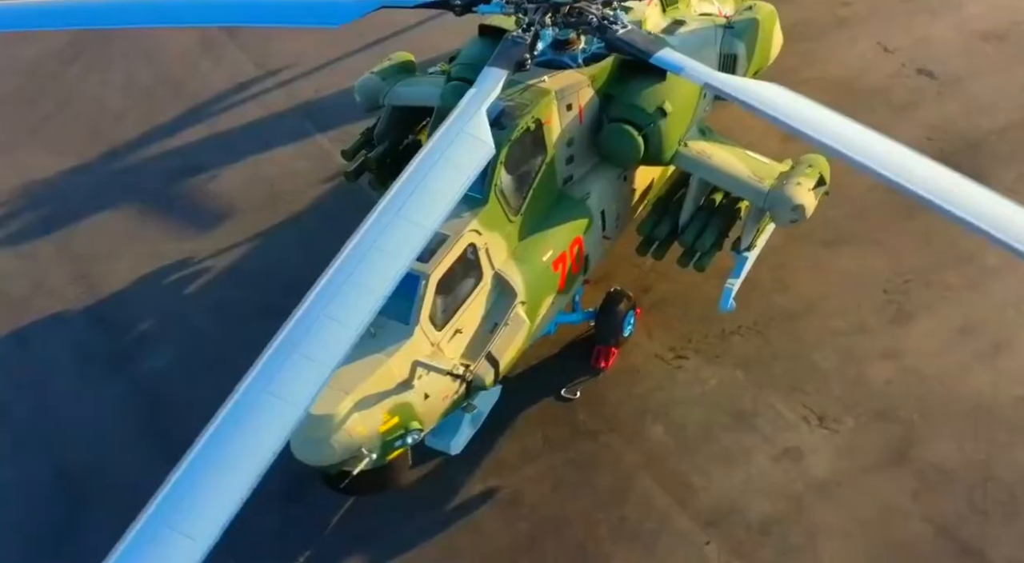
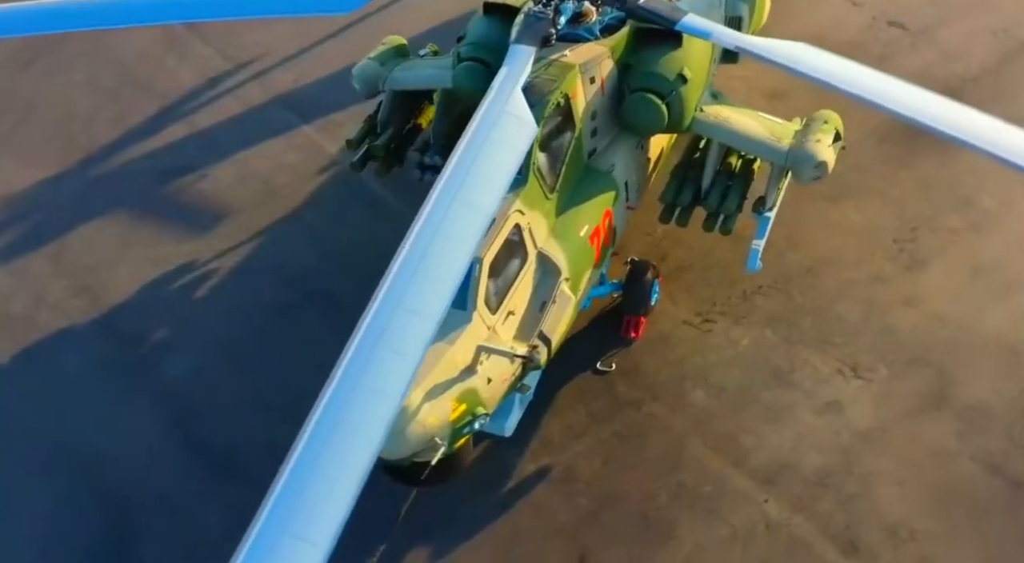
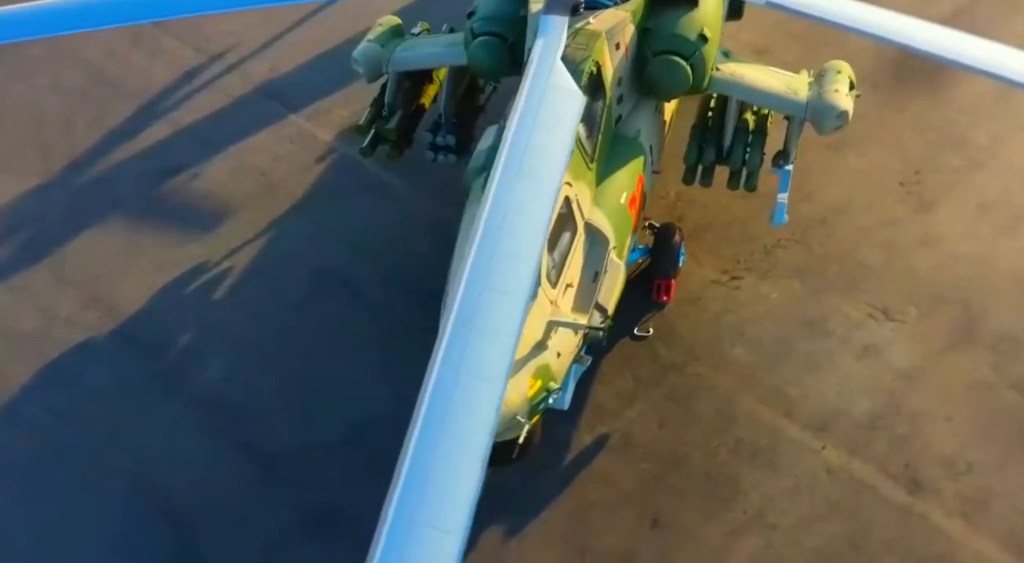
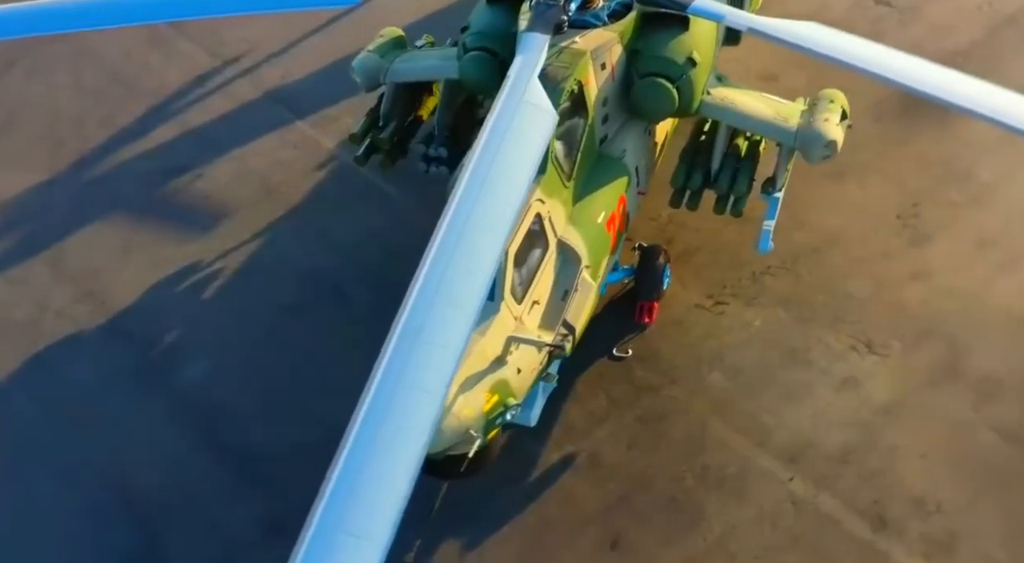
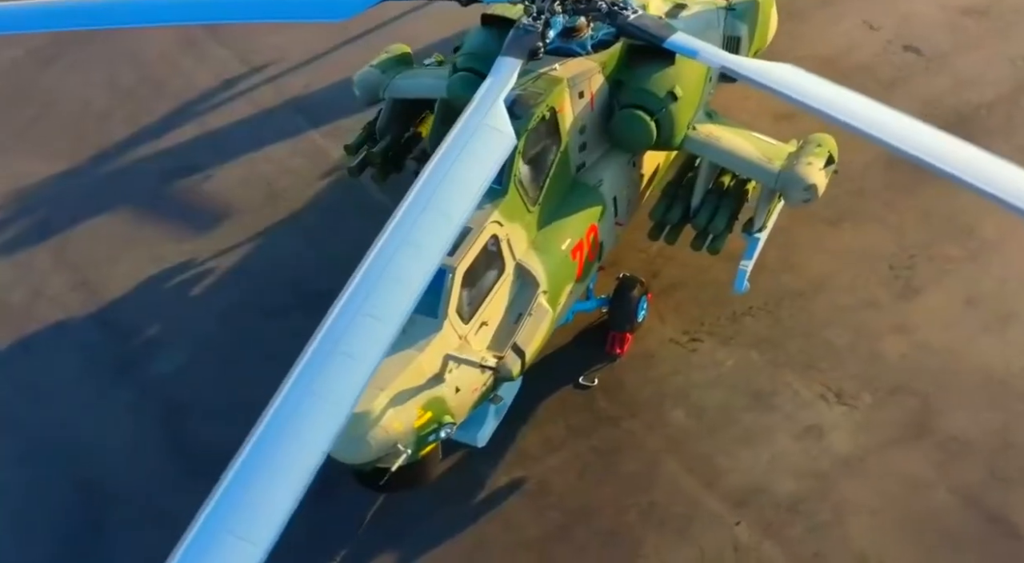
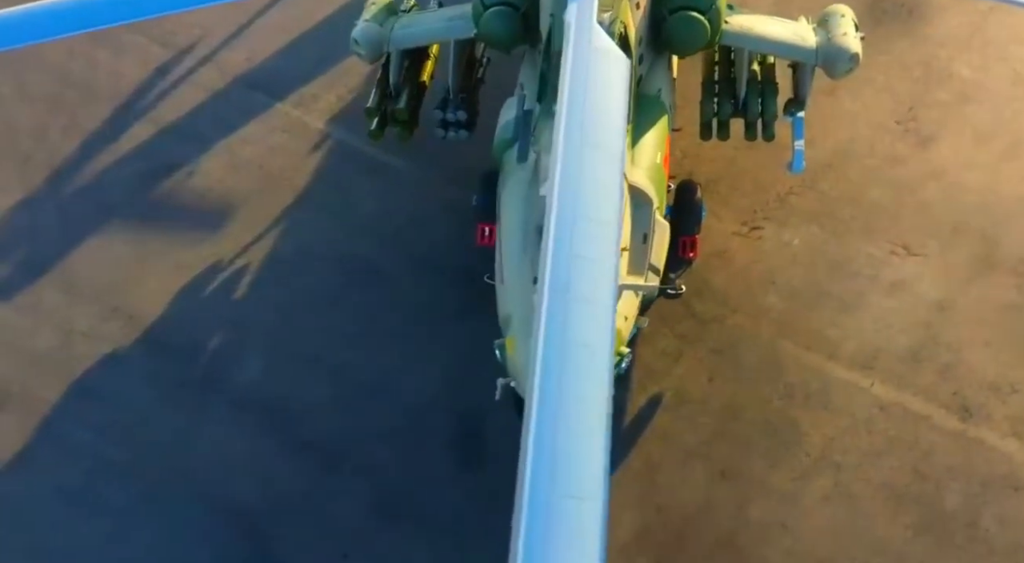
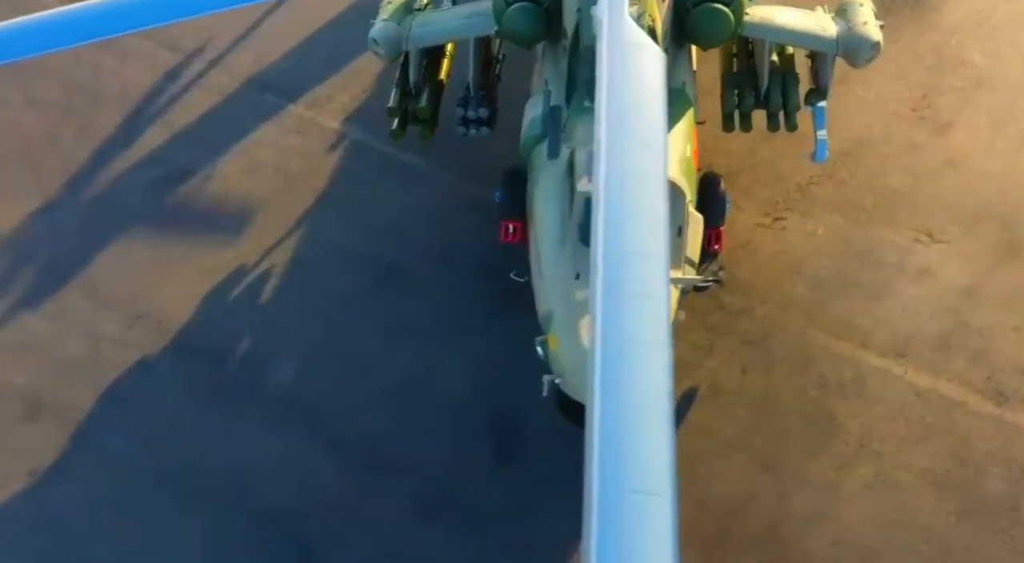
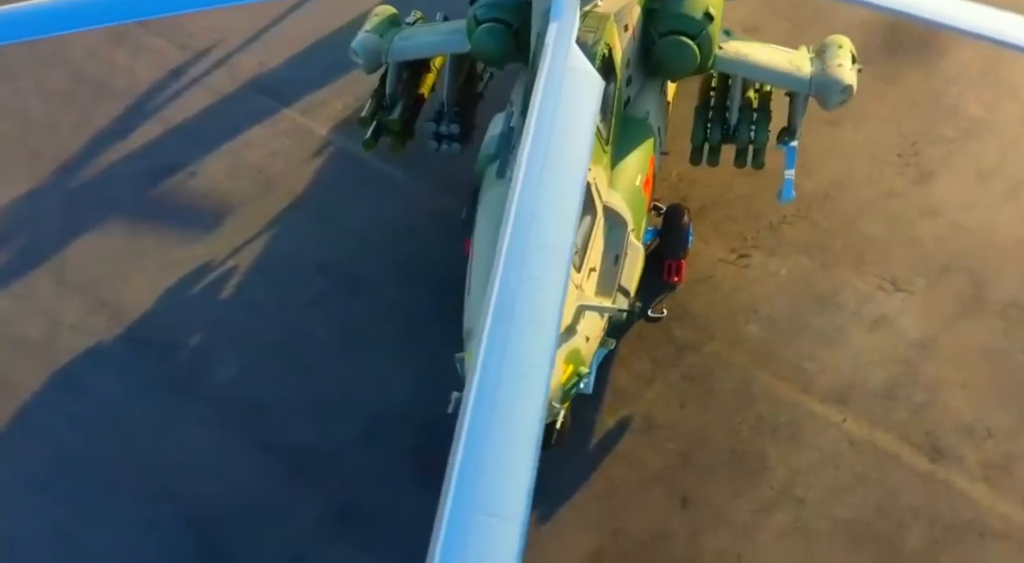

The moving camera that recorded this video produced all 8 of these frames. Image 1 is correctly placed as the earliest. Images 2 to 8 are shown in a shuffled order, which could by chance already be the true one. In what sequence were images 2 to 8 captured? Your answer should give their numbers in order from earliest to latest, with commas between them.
5, 2, 4, 3, 8, 6, 7
